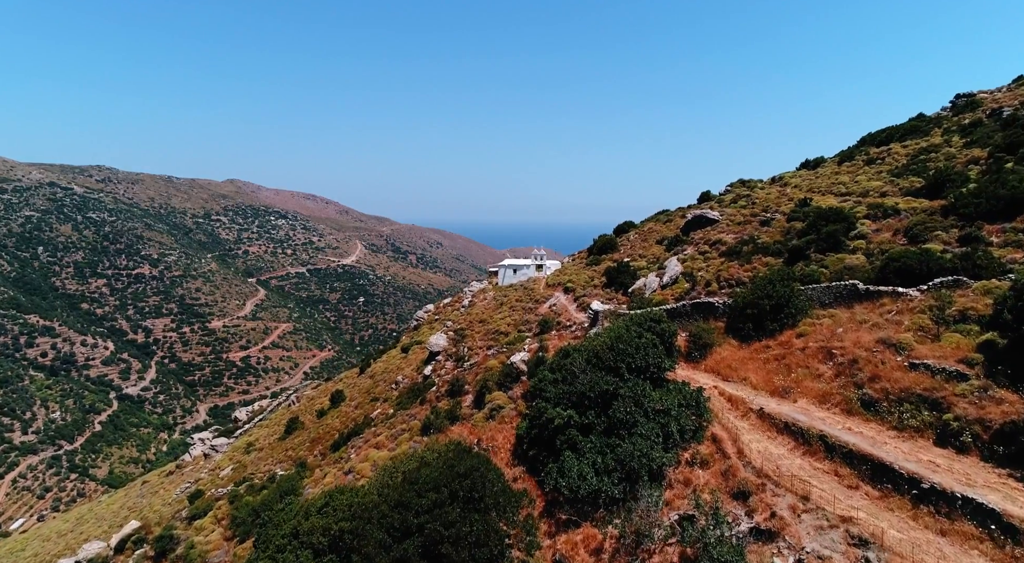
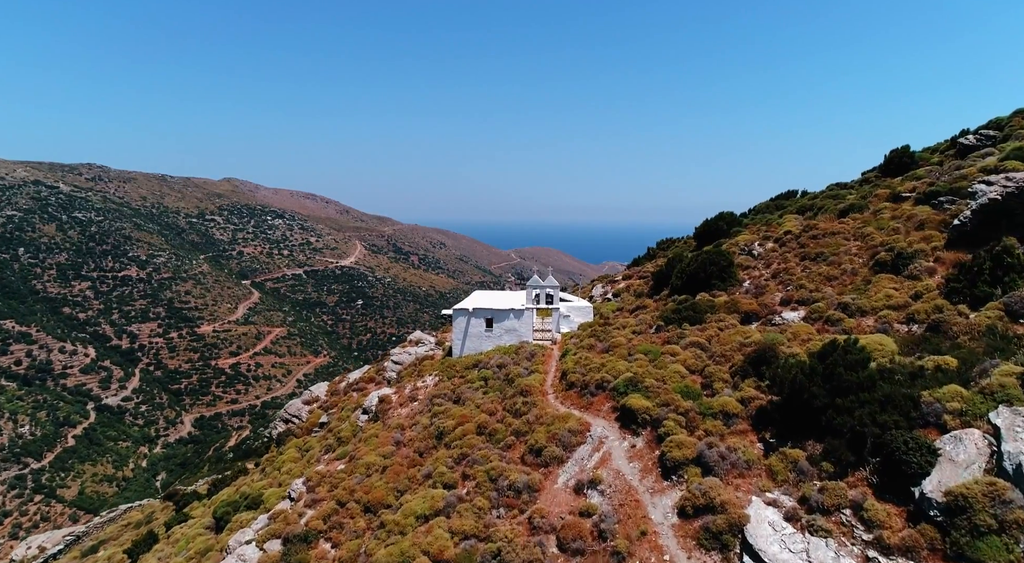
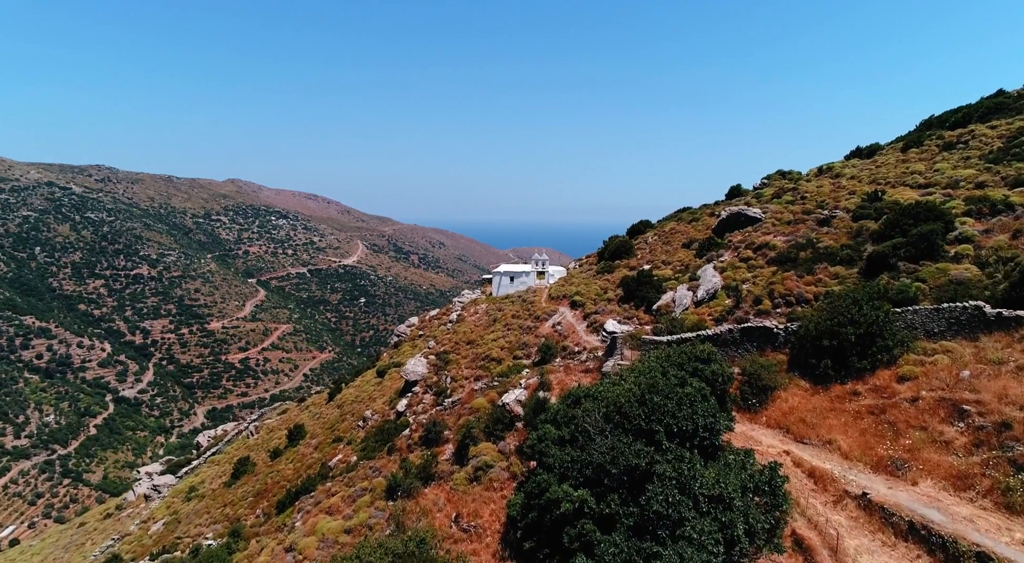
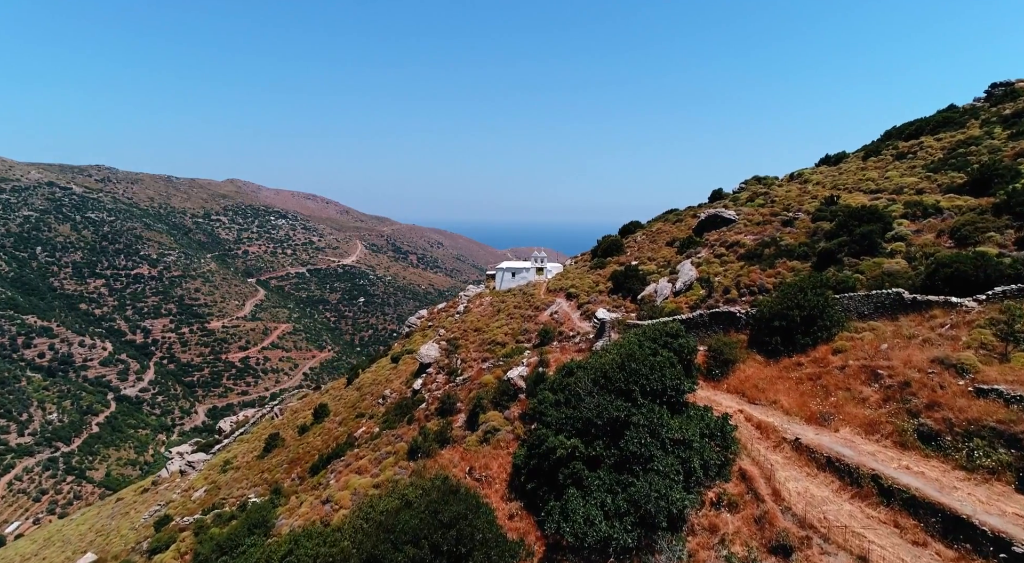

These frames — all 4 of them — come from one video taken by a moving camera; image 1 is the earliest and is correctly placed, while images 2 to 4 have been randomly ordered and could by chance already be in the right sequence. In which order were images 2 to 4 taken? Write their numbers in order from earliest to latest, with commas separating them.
4, 3, 2
